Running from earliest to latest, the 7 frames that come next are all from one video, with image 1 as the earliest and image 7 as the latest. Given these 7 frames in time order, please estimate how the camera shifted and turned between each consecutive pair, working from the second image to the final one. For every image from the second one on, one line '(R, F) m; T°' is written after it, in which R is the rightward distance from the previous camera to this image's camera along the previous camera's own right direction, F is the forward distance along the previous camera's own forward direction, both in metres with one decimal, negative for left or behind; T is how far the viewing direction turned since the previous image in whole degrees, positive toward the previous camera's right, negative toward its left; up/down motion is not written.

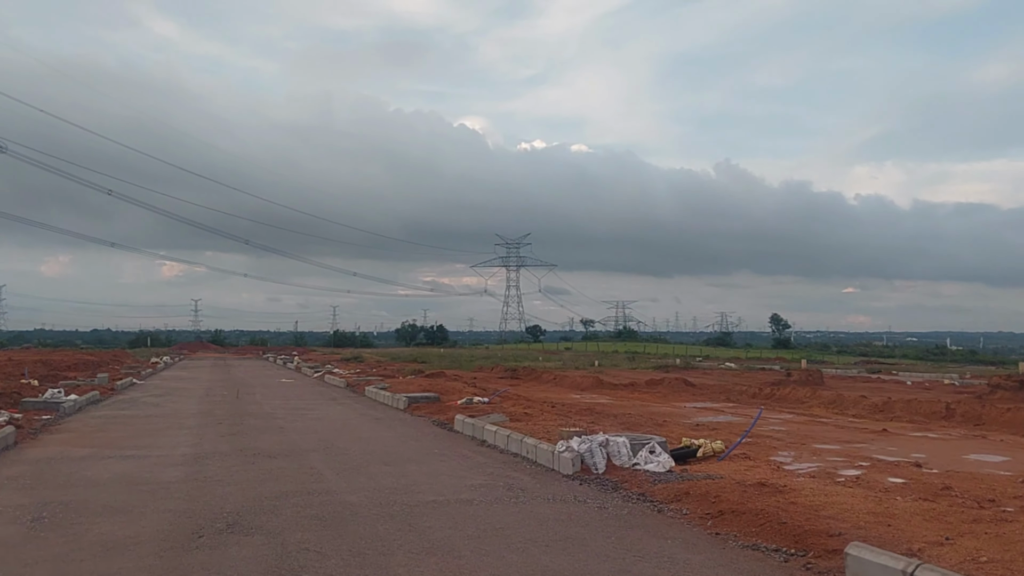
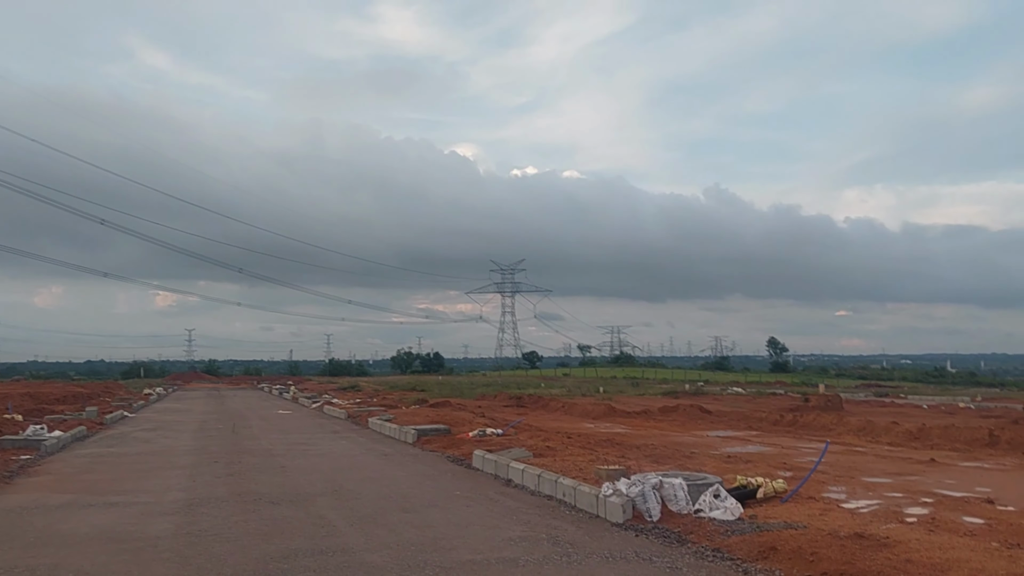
(-0.5, +1.5) m; 0°
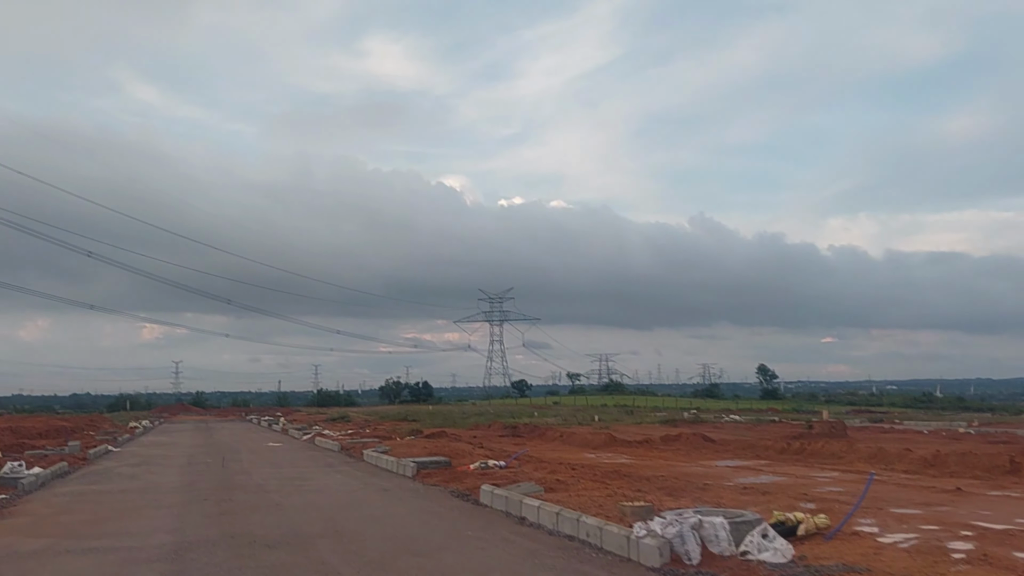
(-0.3, +0.9) m; +1°
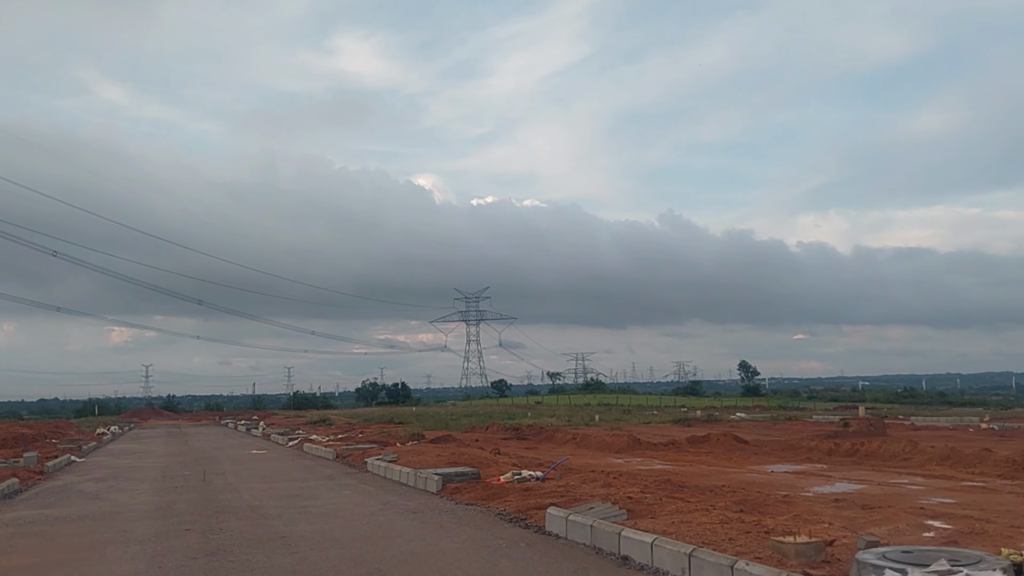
(-1.2, +3.4) m; +1°
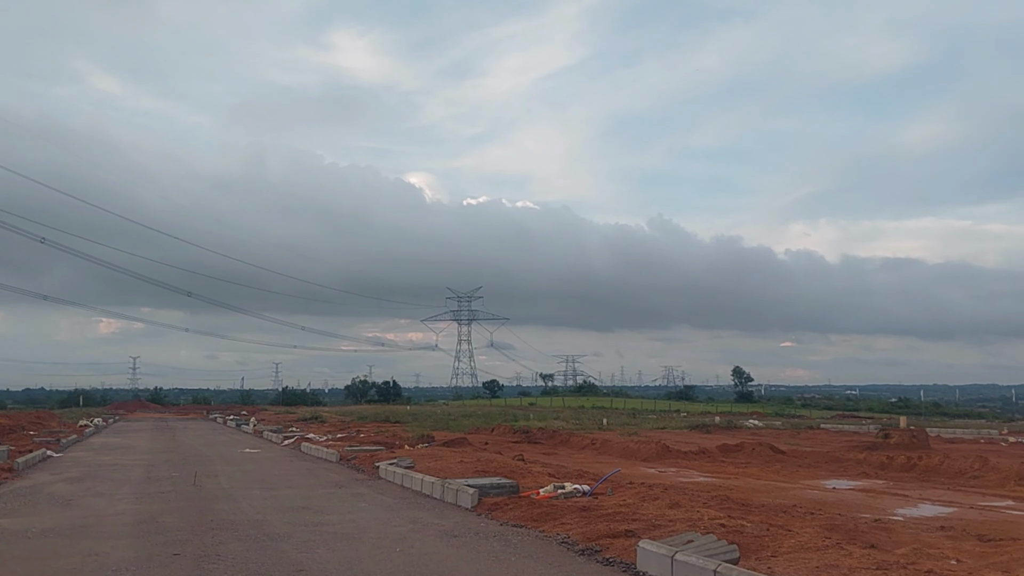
(-0.9, +2.6) m; +1°
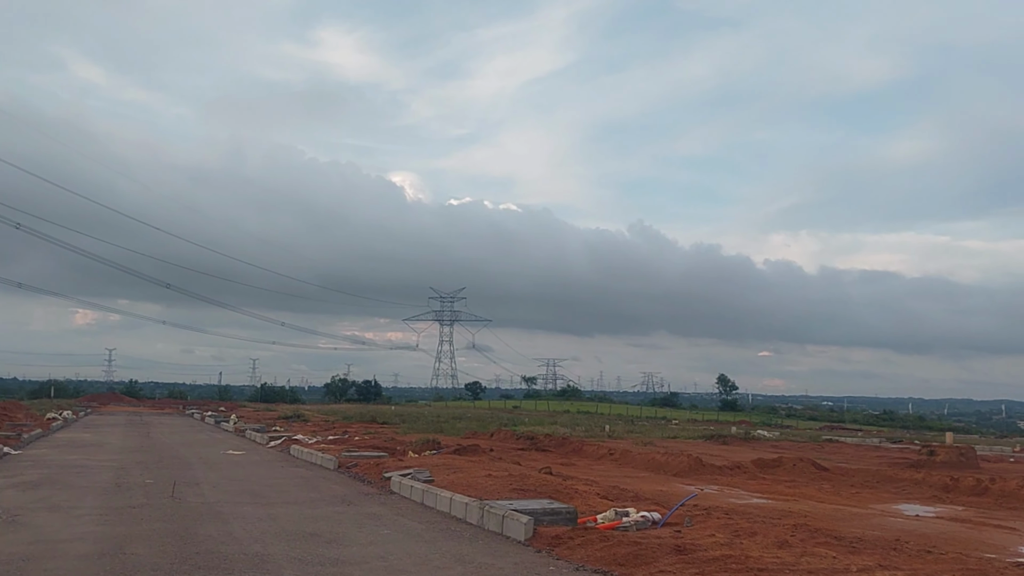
(-1.0, +3.0) m; +1°
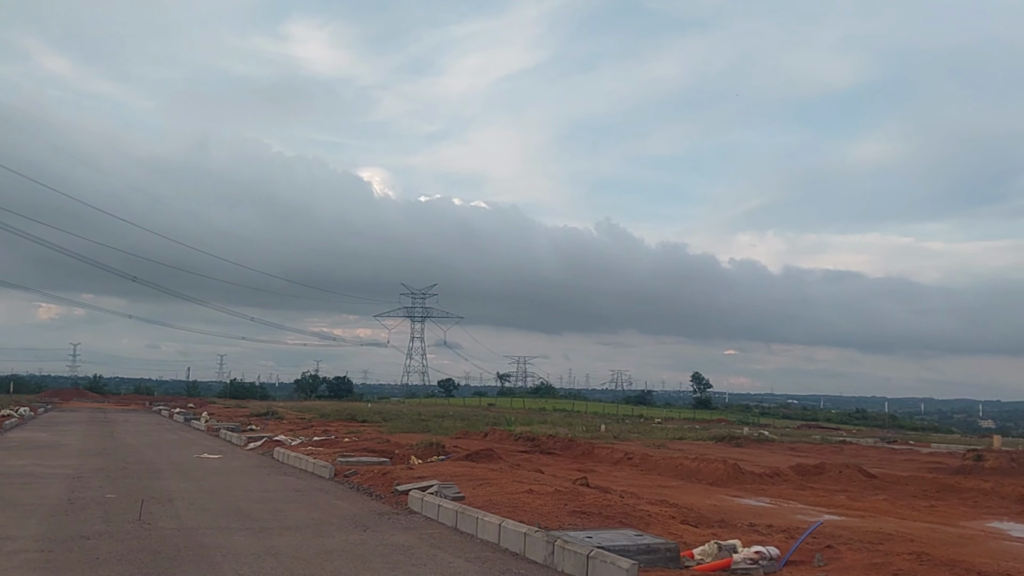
(-1.1, +3.0) m; +2°
